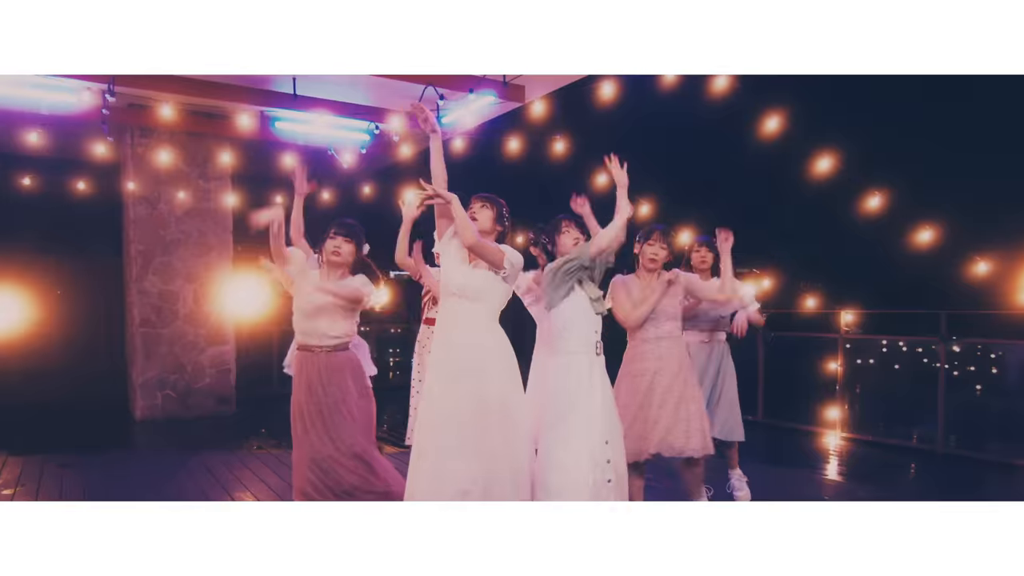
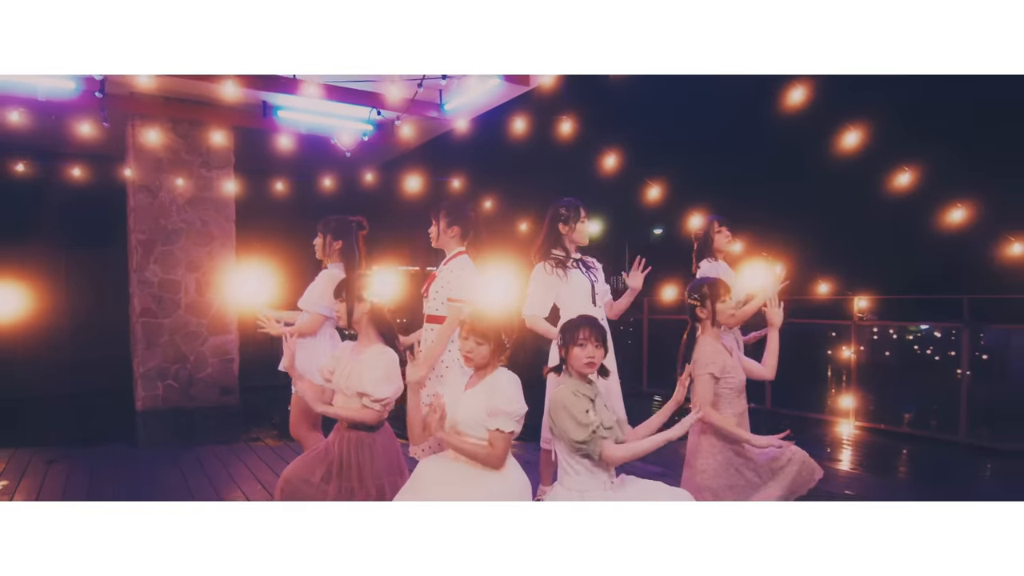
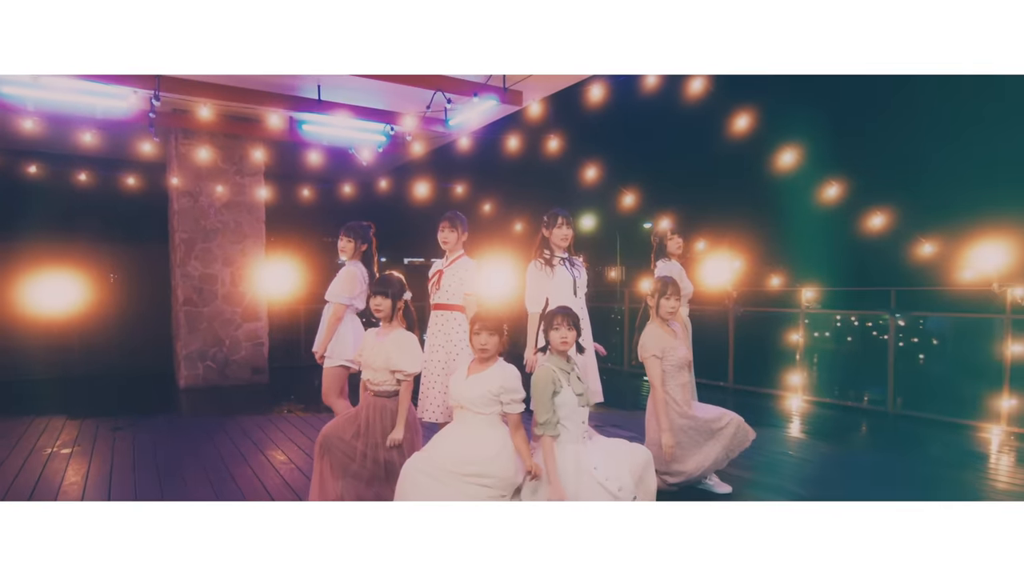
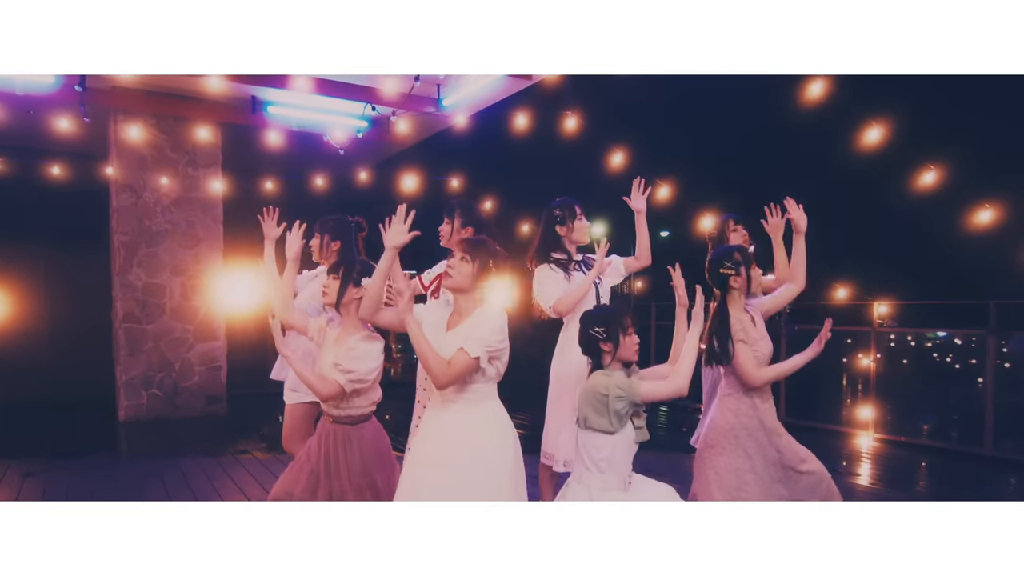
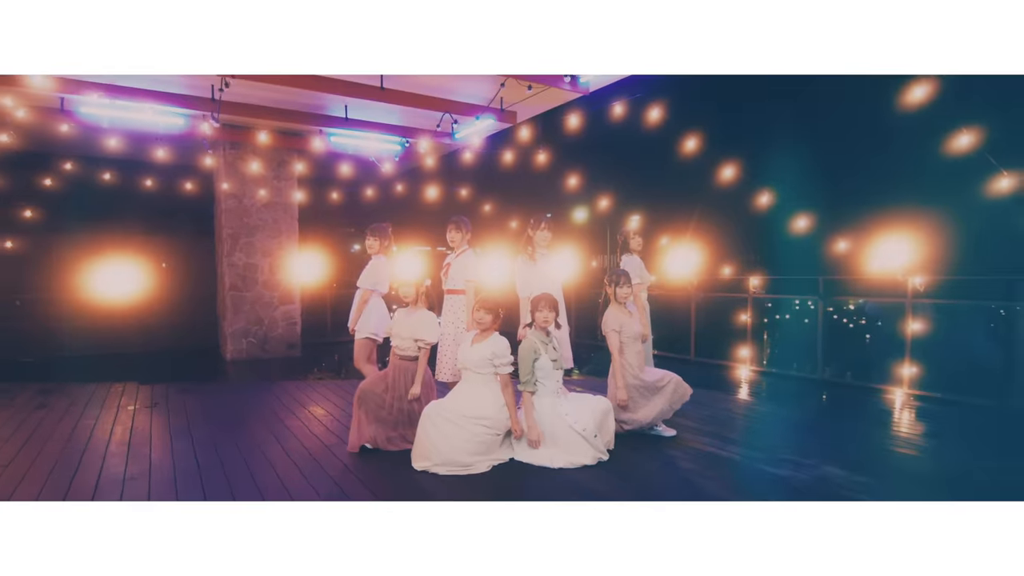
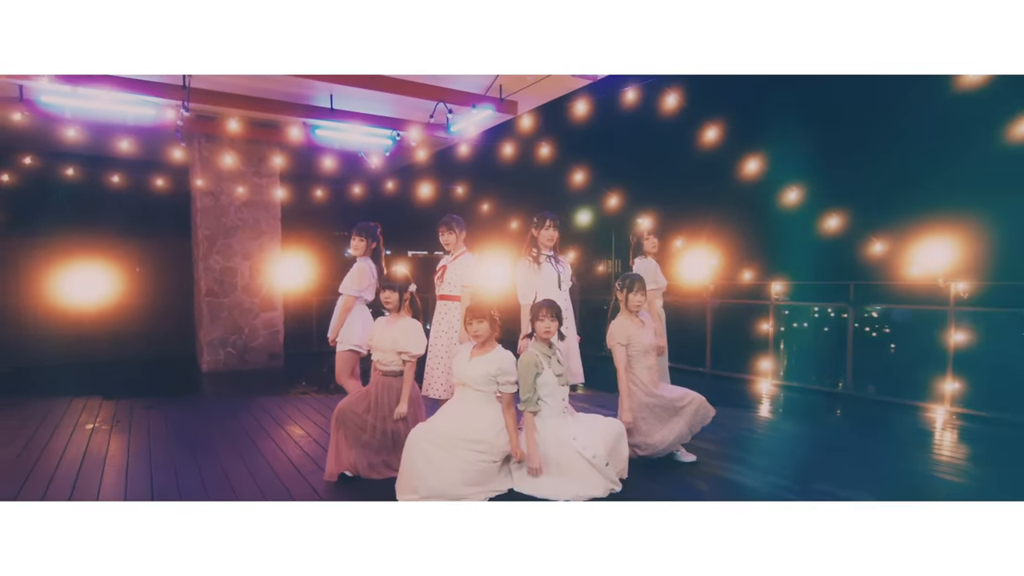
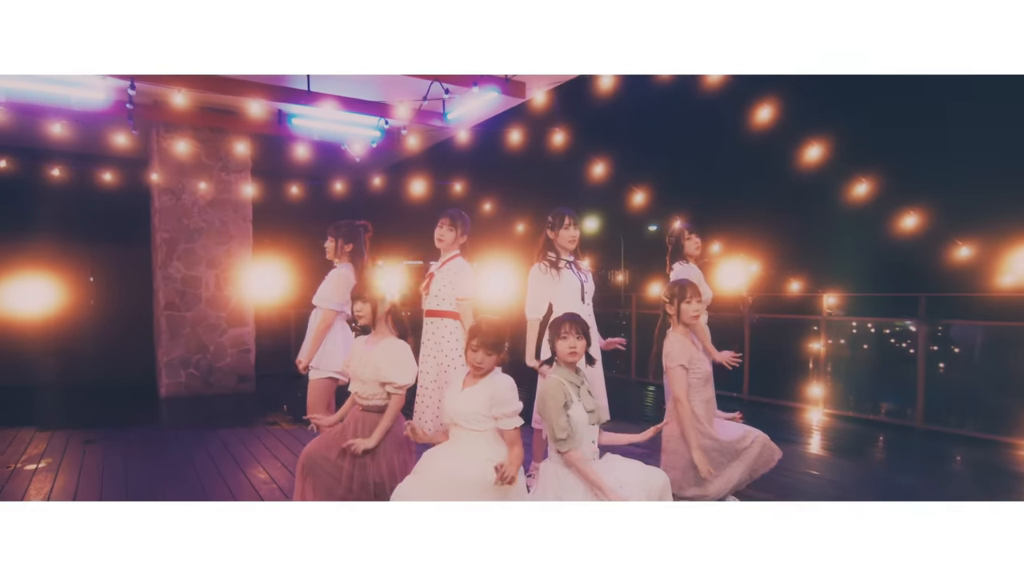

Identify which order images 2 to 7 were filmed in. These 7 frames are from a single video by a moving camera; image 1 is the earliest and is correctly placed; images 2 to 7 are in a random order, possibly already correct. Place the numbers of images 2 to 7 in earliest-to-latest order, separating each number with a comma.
4, 2, 7, 3, 6, 5
